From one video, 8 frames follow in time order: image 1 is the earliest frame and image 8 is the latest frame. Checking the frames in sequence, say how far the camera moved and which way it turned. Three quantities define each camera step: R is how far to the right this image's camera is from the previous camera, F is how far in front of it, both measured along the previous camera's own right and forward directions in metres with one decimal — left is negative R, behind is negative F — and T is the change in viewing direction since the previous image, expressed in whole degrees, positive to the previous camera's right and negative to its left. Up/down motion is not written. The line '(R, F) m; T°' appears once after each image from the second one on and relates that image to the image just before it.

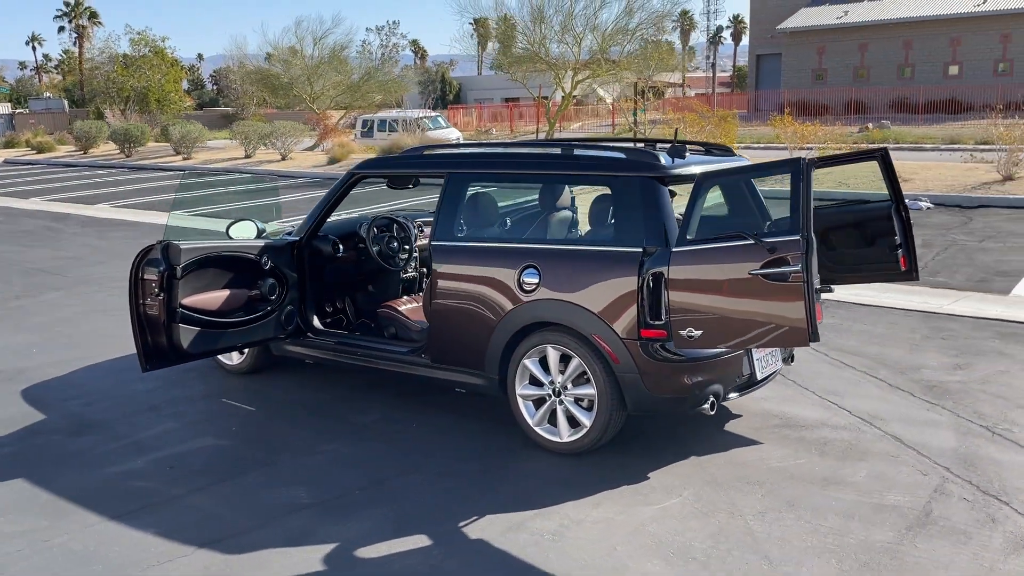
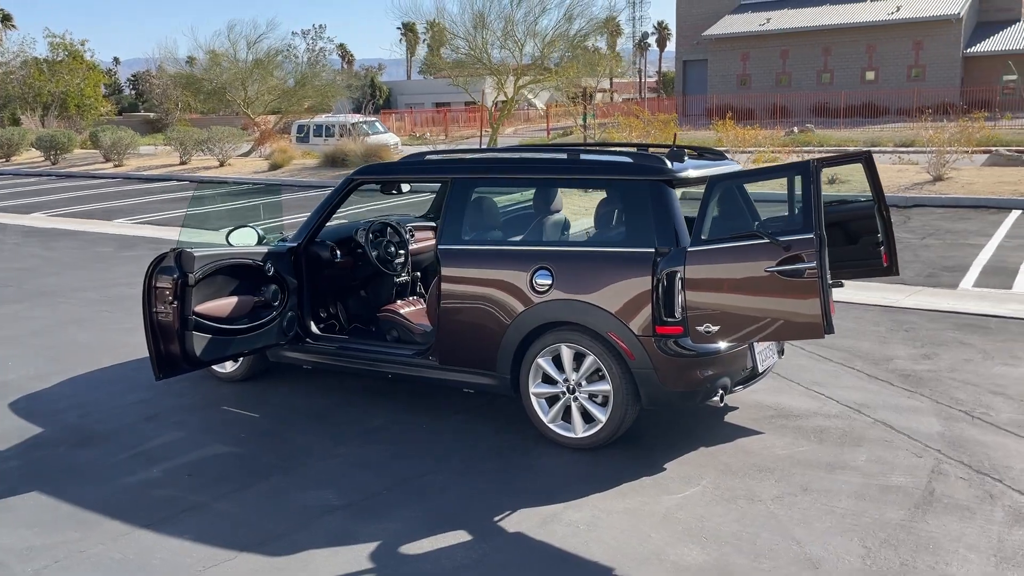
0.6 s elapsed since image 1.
(-0.5, -0.1) m; +5°
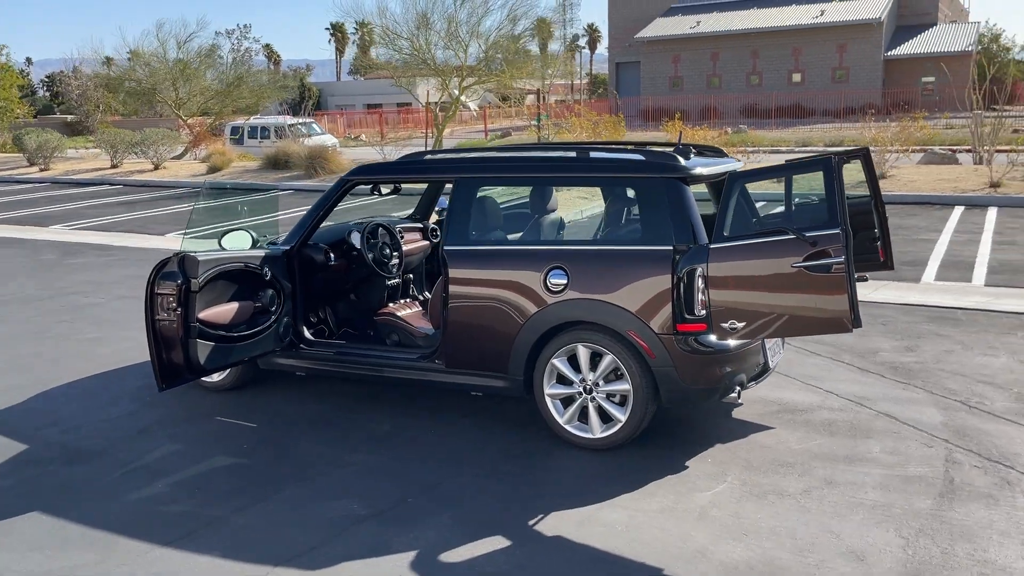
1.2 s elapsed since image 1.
(-0.5, +0.1) m; +4°
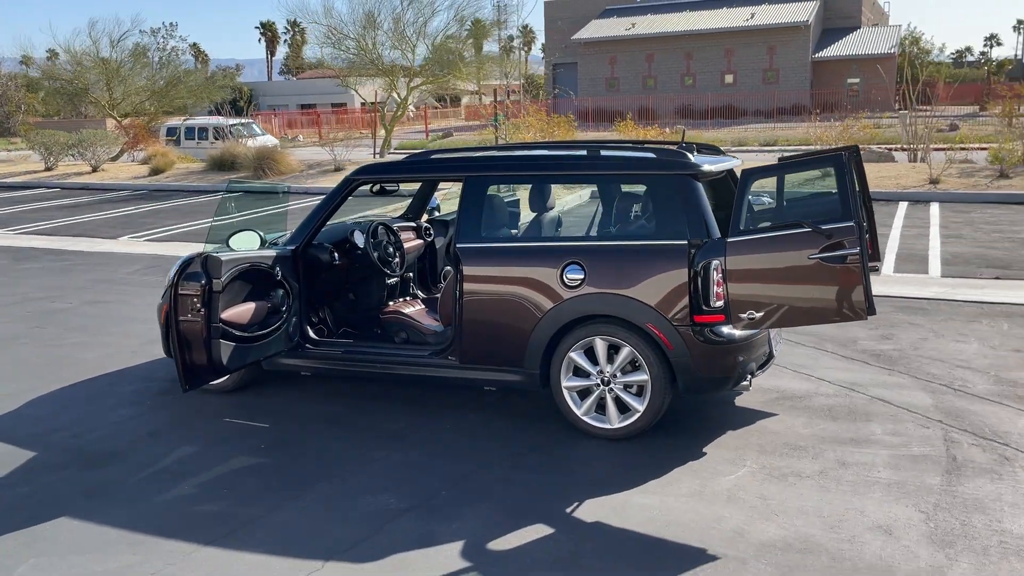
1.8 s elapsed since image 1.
(-0.5, -0.1) m; +4°
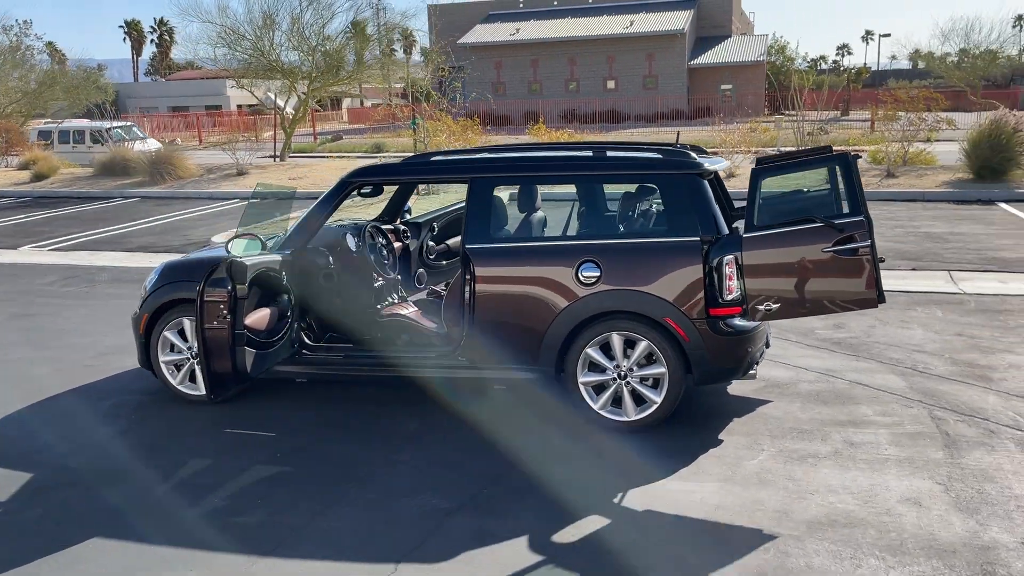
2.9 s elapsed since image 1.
(-0.8, 0.0) m; +8°
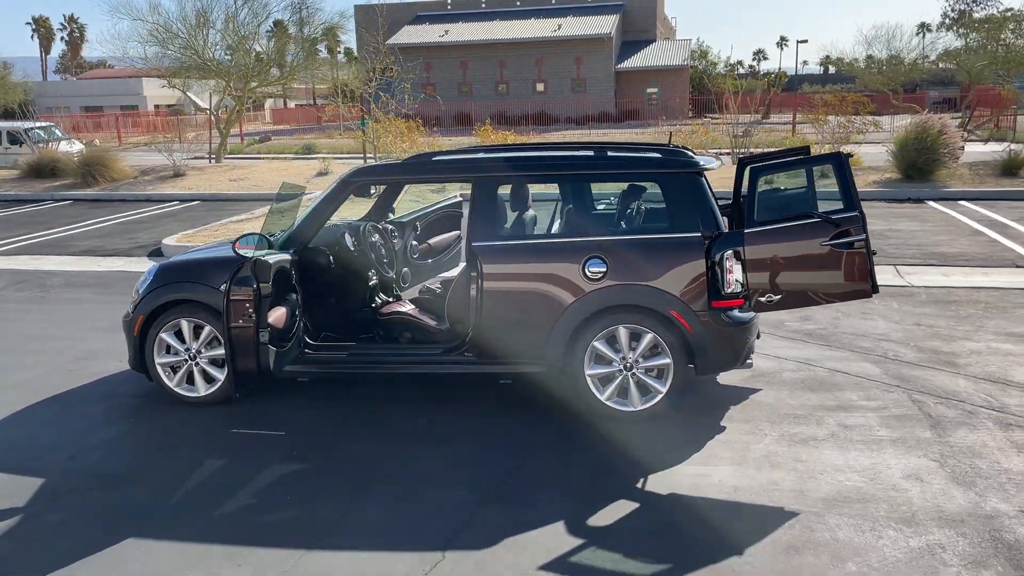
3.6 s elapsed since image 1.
(-0.5, -0.1) m; +5°
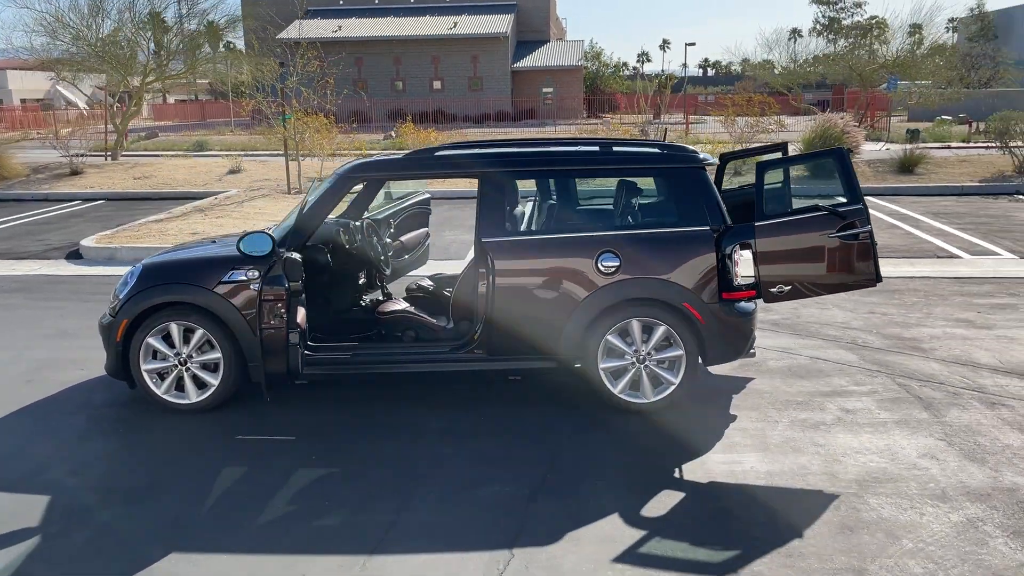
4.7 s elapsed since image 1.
(-0.8, +0.1) m; +7°
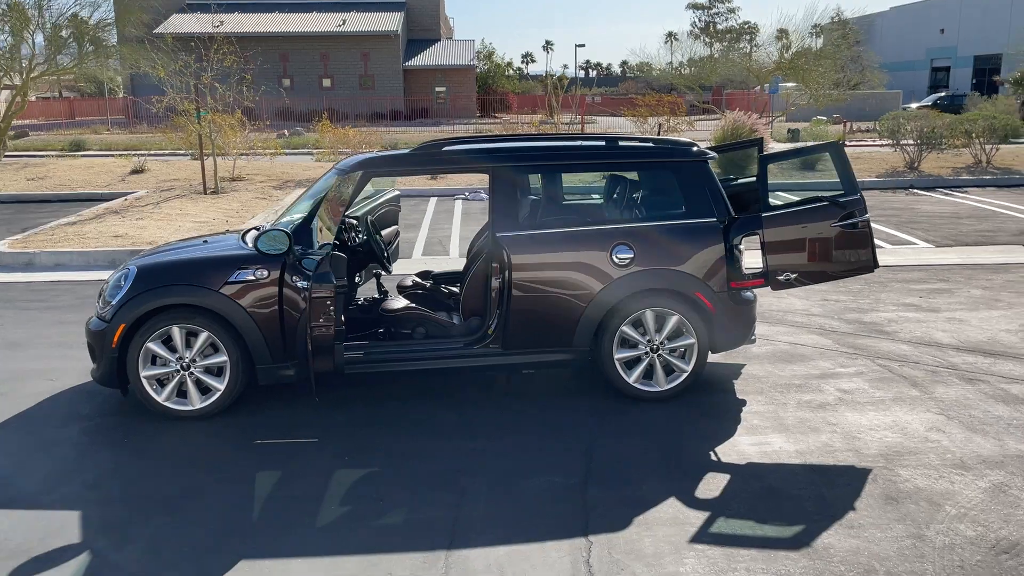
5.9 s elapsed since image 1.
(-0.8, 0.0) m; +8°
